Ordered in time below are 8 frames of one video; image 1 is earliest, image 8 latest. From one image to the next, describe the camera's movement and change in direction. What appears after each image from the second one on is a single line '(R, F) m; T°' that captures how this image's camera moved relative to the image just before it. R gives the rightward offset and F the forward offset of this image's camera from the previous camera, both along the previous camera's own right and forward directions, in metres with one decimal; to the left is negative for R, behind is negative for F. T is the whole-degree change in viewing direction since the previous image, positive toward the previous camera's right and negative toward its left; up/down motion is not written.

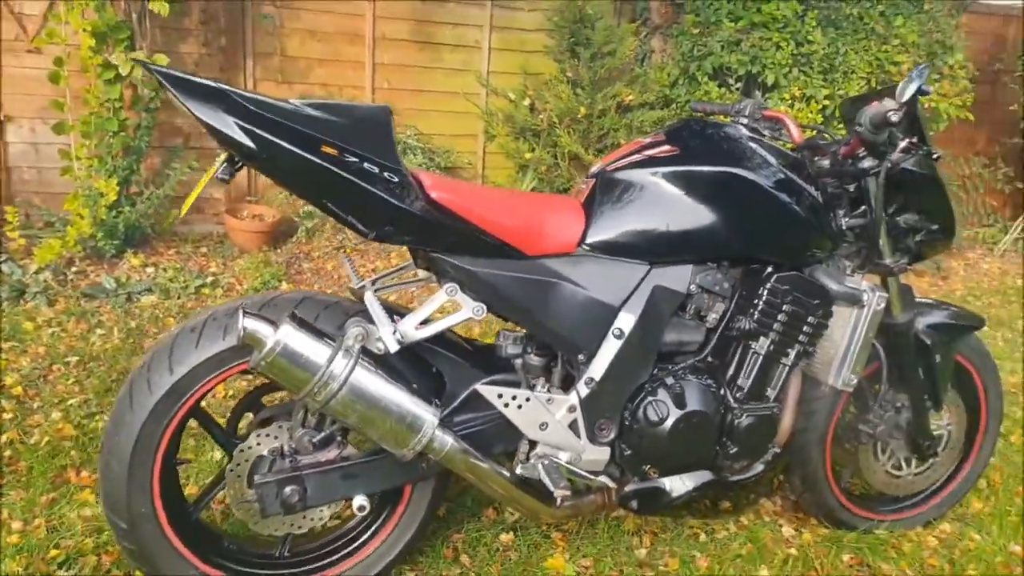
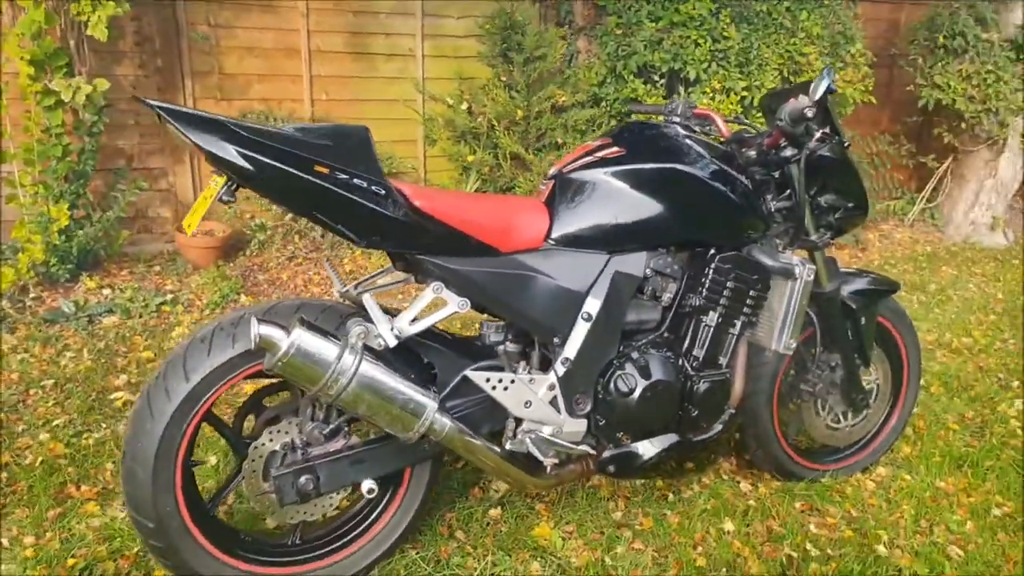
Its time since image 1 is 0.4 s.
(-0.1, -0.2) m; +5°
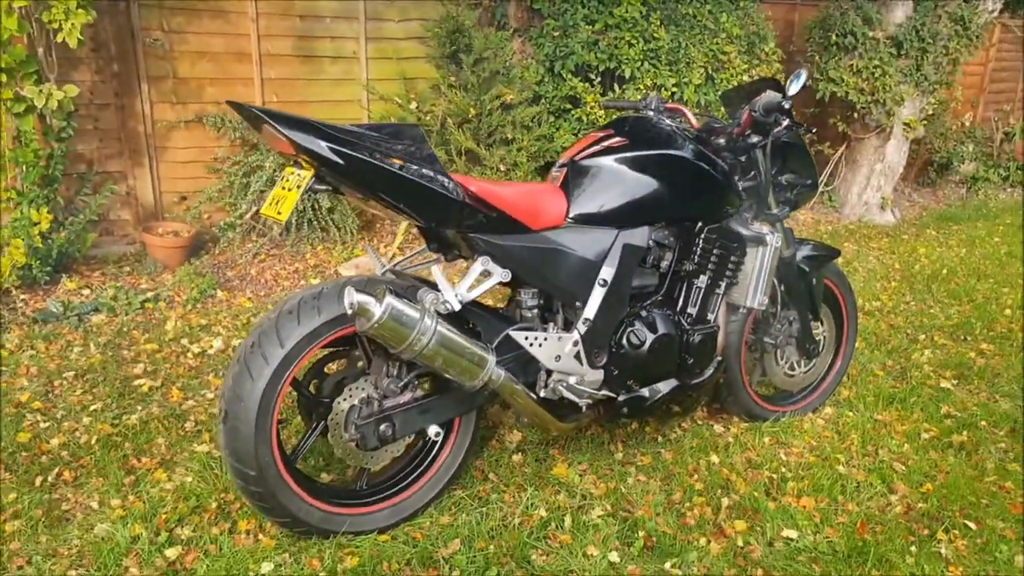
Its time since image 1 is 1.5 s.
(-0.4, -0.4) m; +7°
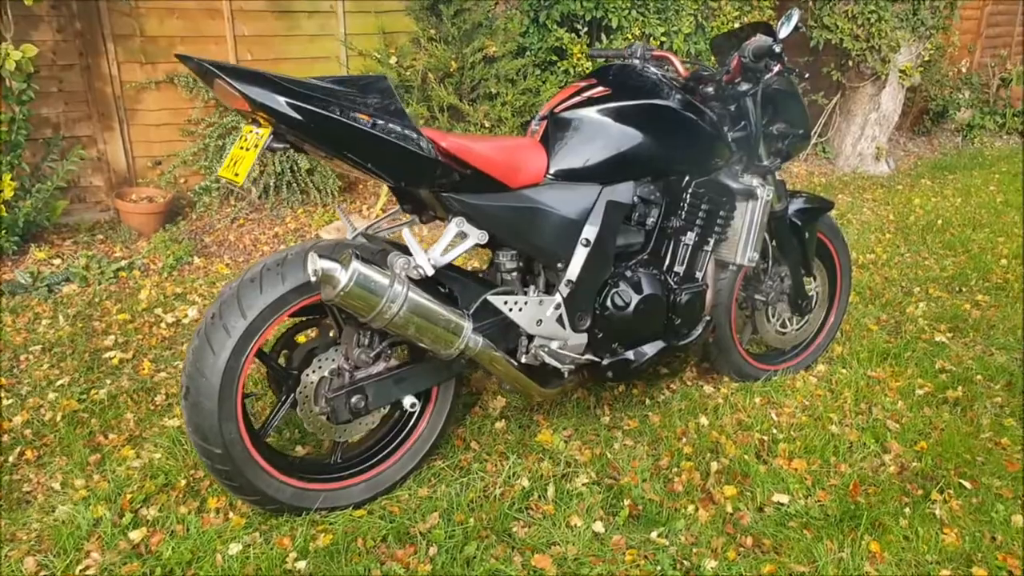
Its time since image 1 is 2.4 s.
(+0.1, +0.1) m; 0°
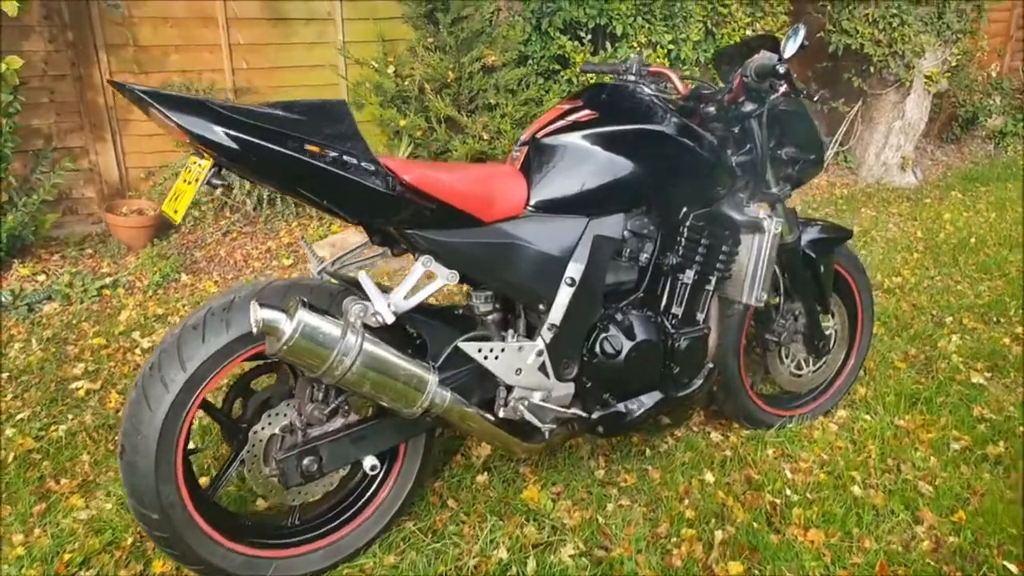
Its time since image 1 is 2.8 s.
(+0.1, +0.3) m; -2°
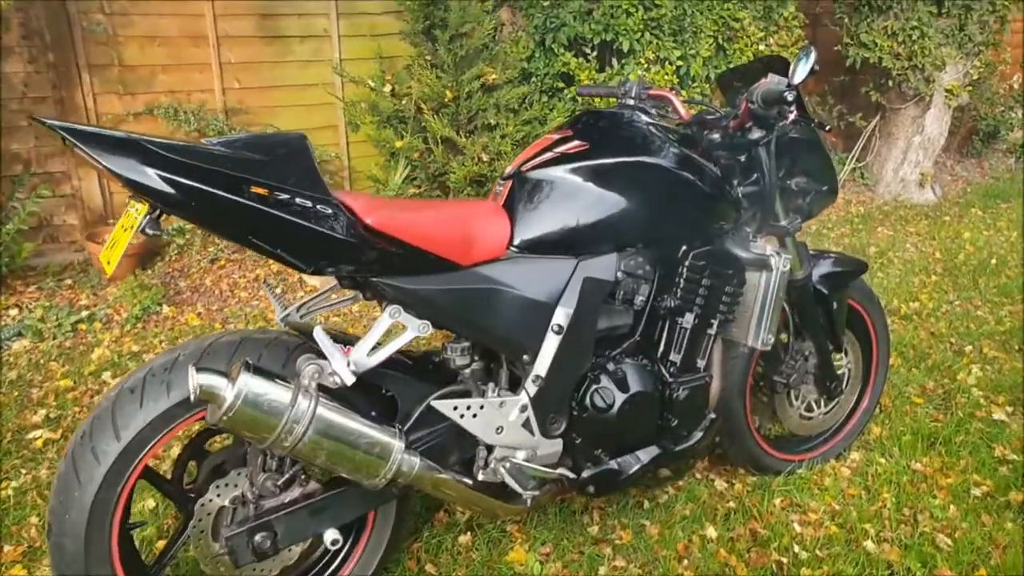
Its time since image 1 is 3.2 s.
(+0.1, +0.2) m; -1°
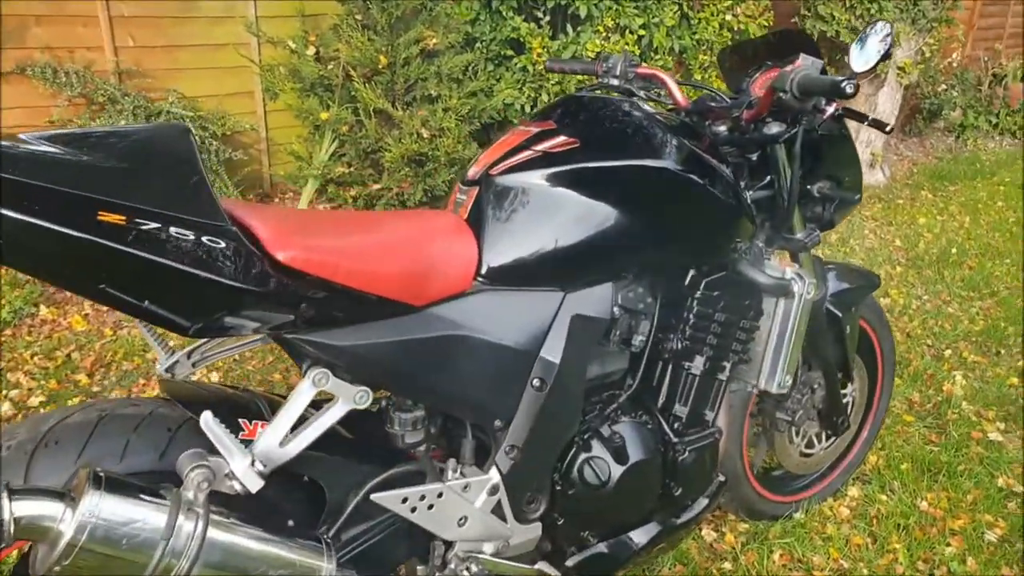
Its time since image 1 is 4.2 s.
(-0.1, +0.5) m; +5°
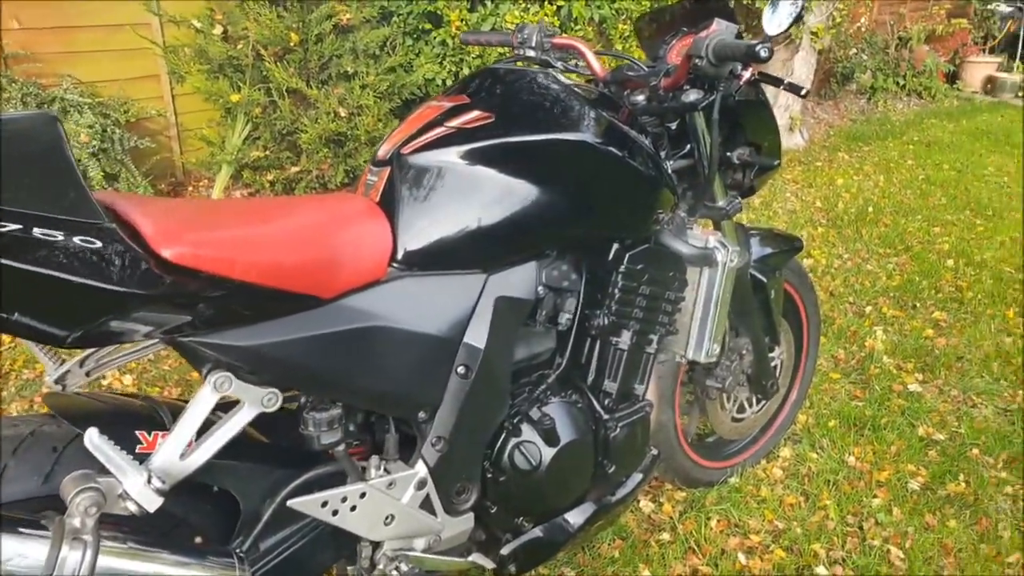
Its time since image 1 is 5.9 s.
(0.0, +0.1) m; +4°
